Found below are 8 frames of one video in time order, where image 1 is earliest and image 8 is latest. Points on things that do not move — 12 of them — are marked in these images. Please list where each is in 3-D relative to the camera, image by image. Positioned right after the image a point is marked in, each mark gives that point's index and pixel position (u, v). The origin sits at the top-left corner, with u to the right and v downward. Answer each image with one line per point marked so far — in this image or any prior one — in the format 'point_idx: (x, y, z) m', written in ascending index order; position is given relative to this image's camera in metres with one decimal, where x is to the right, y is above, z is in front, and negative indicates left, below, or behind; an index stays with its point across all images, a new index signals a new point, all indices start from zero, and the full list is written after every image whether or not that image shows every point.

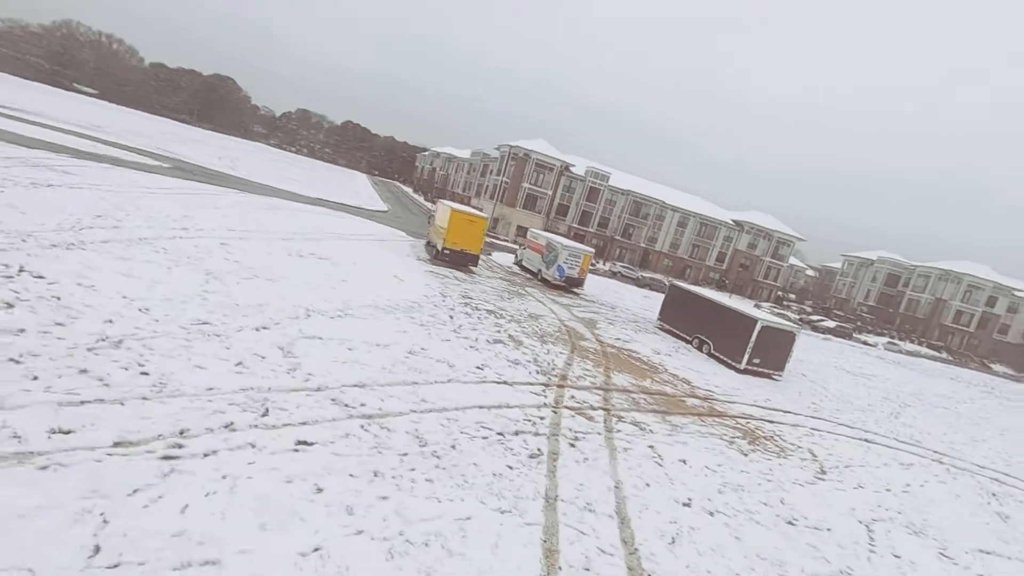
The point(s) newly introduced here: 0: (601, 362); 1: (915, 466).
0: (+2.3, -1.9, +12.9) m
1: (+8.8, -3.8, +11.4) m
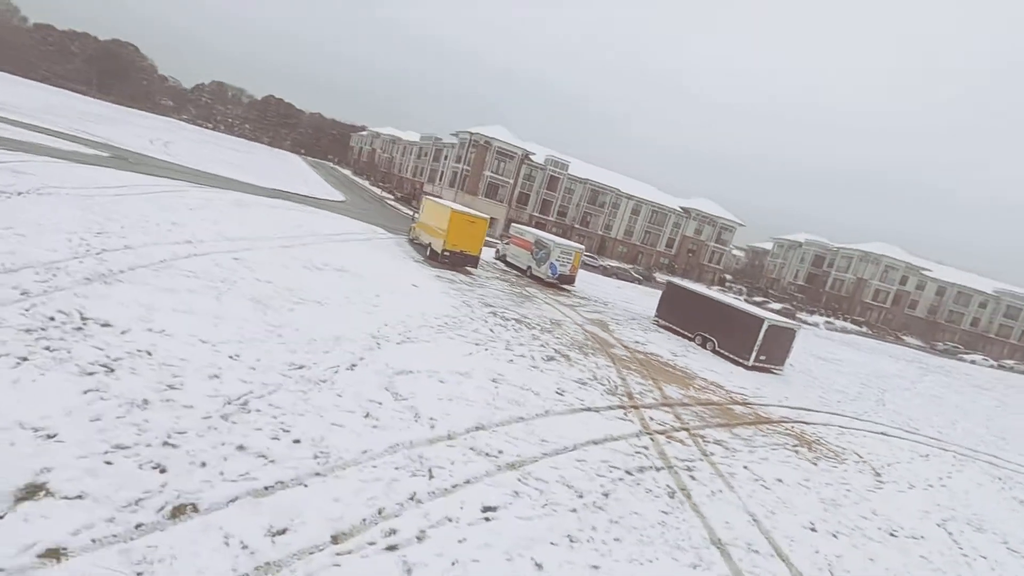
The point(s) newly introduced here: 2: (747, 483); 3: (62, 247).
0: (+3.4, -2.2, +13.3) m
1: (+10.1, -4.1, +12.6) m
2: (+3.8, -3.0, +8.0) m
3: (-8.8, +0.8, +10.2) m
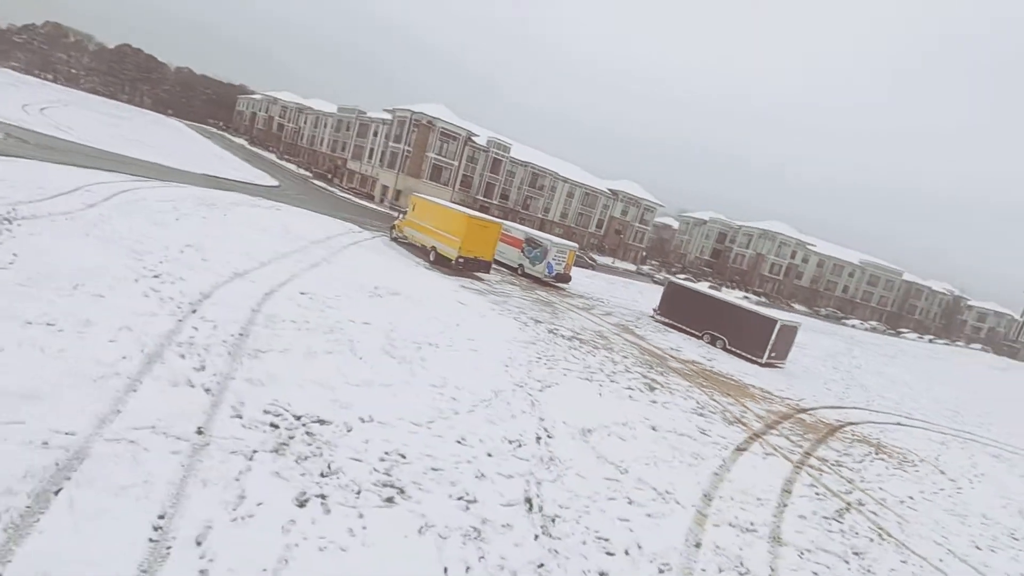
0: (+5.5, -2.7, +14.1) m
1: (+12.2, -4.4, +14.8) m
2: (+7.0, -3.9, +9.1) m
3: (-5.9, -0.3, +8.6) m
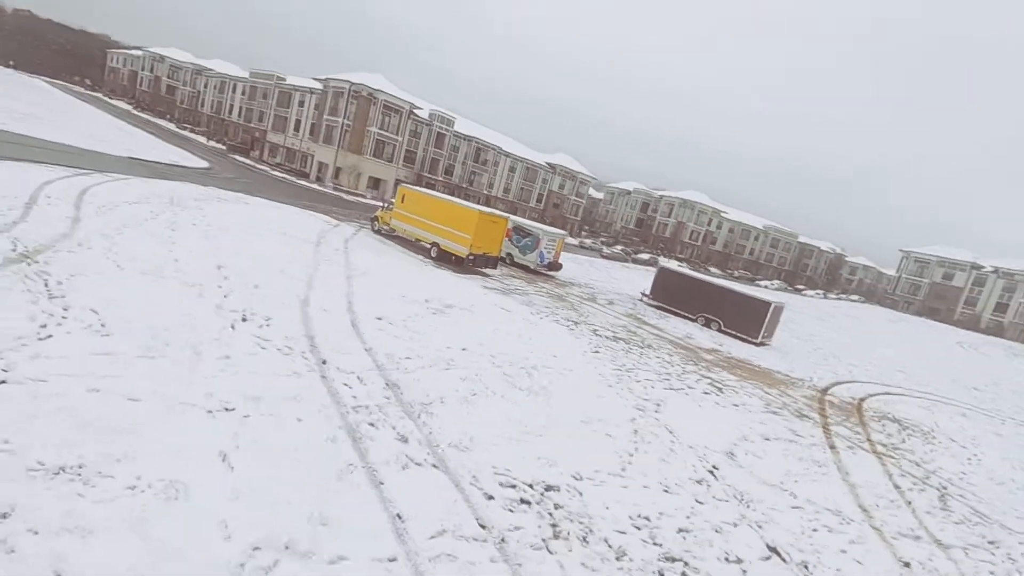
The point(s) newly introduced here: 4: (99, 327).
0: (+7.1, -2.7, +15.2) m
1: (+13.6, -4.0, +17.1) m
2: (+9.3, -4.0, +10.6) m
3: (-3.4, -1.1, +7.7) m
4: (-5.7, -0.6, +7.2) m
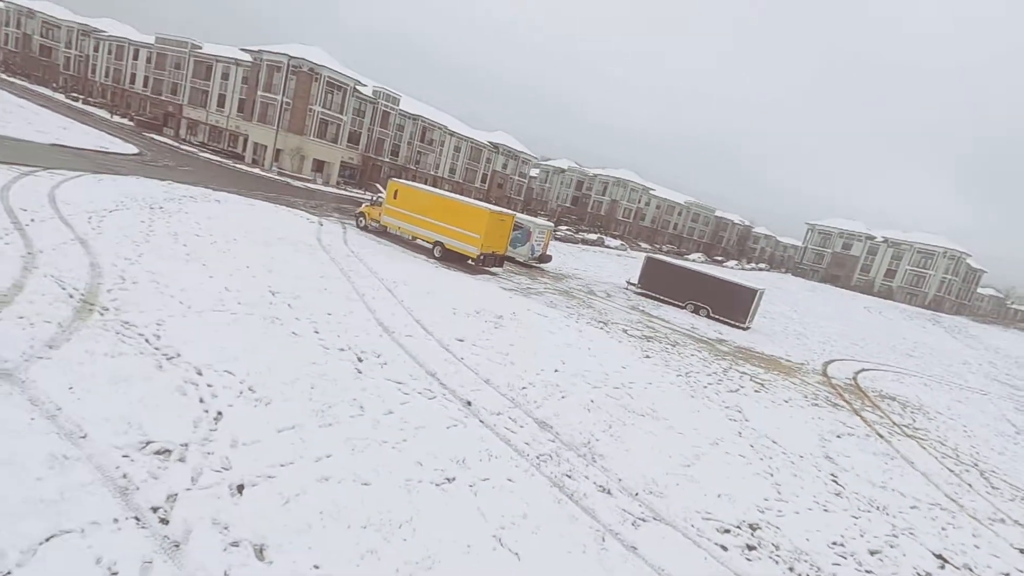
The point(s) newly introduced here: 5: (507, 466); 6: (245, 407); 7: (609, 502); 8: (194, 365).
0: (+8.2, -2.6, +16.4) m
1: (+14.4, -3.6, +19.4) m
2: (+11.2, -4.1, +12.3) m
3: (-1.0, -1.8, +7.4) m
4: (-3.3, -1.3, +6.5) m
5: (-0.1, -2.2, +6.4) m
6: (-3.2, -1.4, +6.2) m
7: (+1.1, -2.5, +6.2) m
8: (-4.2, -1.0, +6.9) m
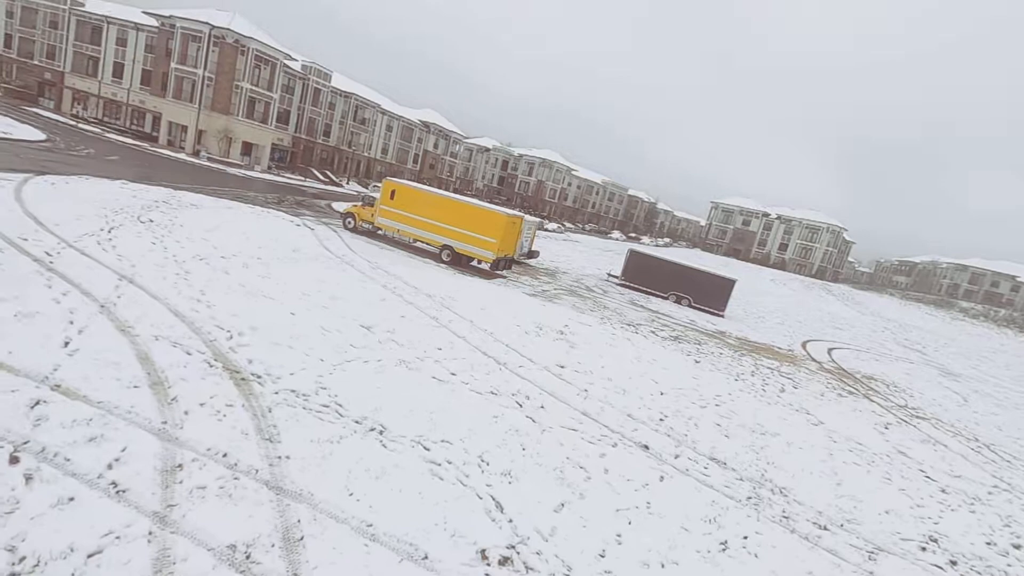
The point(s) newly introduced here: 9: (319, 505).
0: (+9.3, -2.5, +18.1) m
1: (+14.9, -3.2, +22.1) m
2: (+13.0, -4.1, +14.6) m
3: (+1.8, -2.5, +7.5) m
4: (-0.2, -2.1, +6.2) m
5: (+3.0, -2.9, +6.7) m
6: (-0.1, -2.2, +5.9) m
7: (+4.2, -3.2, +6.8) m
8: (-1.2, -1.9, +6.4) m
9: (-1.8, -2.0, +4.9) m
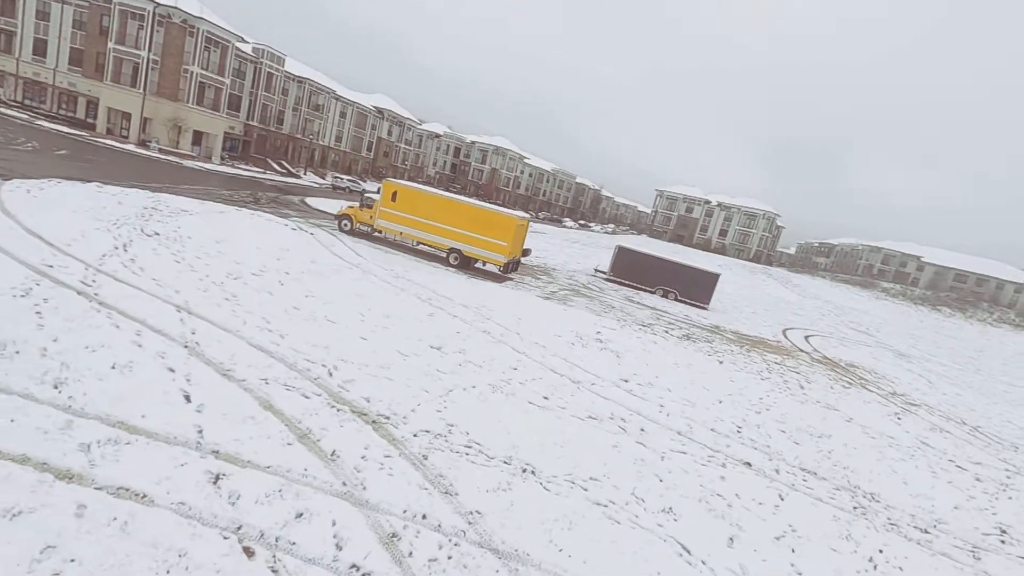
0: (+9.8, -2.4, +19.2) m
1: (+14.9, -2.9, +23.9) m
2: (+13.9, -4.0, +16.2) m
3: (+3.6, -2.9, +7.8) m
4: (+1.7, -2.6, +6.3) m
5: (+4.8, -3.3, +7.2) m
6: (+1.9, -2.7, +6.0) m
7: (+6.0, -3.6, +7.4) m
8: (+0.7, -2.4, +6.4) m
9: (+0.3, -2.6, +4.8) m
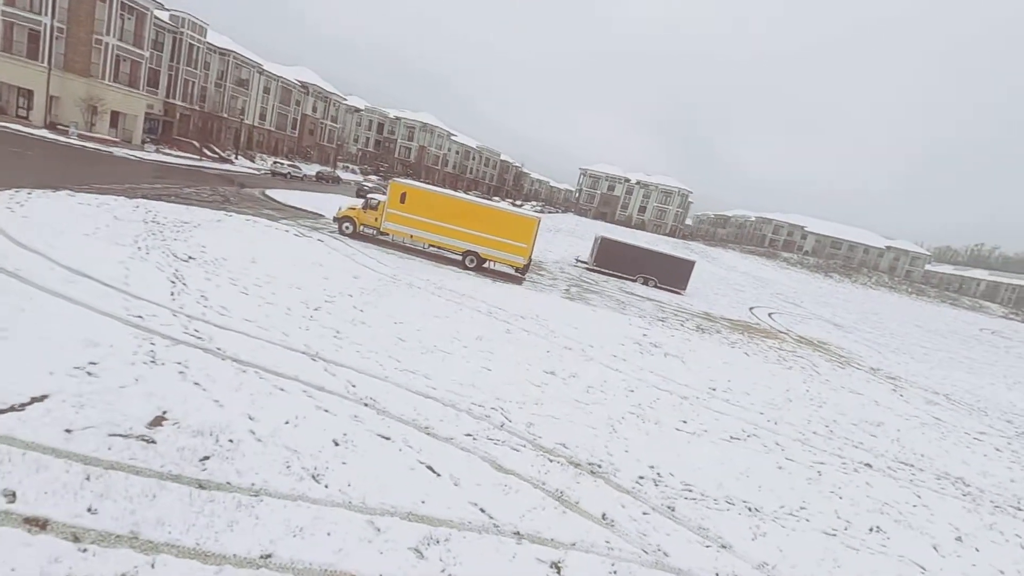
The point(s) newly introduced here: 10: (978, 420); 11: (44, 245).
0: (+10.4, -2.0, +20.9) m
1: (+14.7, -2.0, +26.4) m
2: (+15.0, -3.6, +18.8) m
3: (+6.2, -3.2, +8.8) m
4: (+4.6, -3.1, +6.9) m
5: (+7.5, -3.6, +8.3) m
6: (+4.8, -3.2, +6.7) m
7: (+8.7, -3.8, +8.8) m
8: (+3.6, -2.9, +6.8) m
9: (+3.5, -3.2, +5.2) m
10: (+13.3, -3.9, +14.8) m
11: (-9.1, +0.8, +10.1) m
